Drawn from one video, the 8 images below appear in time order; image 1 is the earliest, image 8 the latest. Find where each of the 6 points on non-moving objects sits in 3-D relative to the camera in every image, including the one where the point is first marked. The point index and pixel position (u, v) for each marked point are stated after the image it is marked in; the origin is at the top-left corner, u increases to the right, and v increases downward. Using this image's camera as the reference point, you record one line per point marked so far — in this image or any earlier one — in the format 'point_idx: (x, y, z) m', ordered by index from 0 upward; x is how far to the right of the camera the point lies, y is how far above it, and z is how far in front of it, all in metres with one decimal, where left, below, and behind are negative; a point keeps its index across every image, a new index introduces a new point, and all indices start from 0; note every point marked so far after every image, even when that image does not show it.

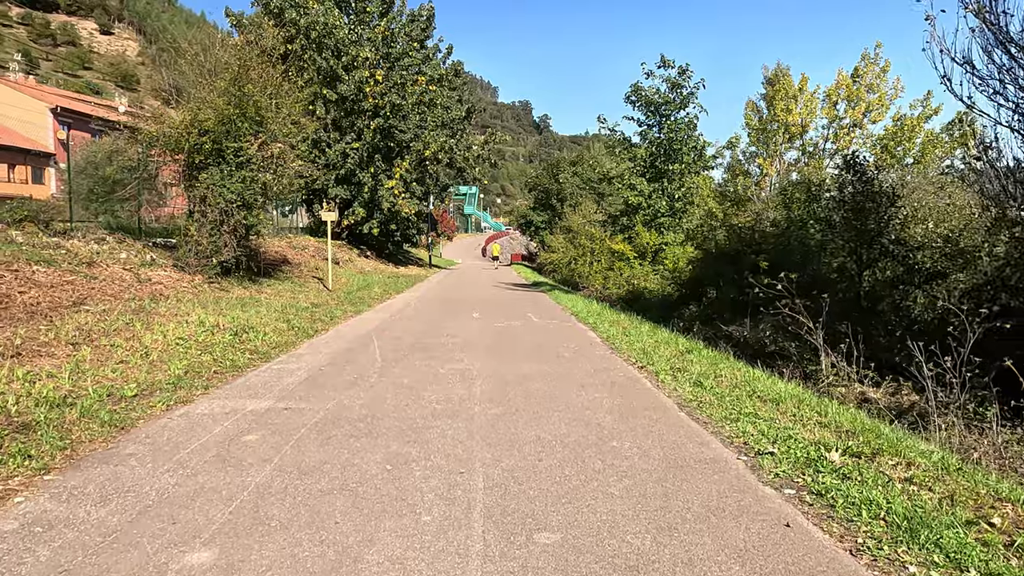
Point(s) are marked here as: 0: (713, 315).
0: (+4.4, -0.6, +16.1) m
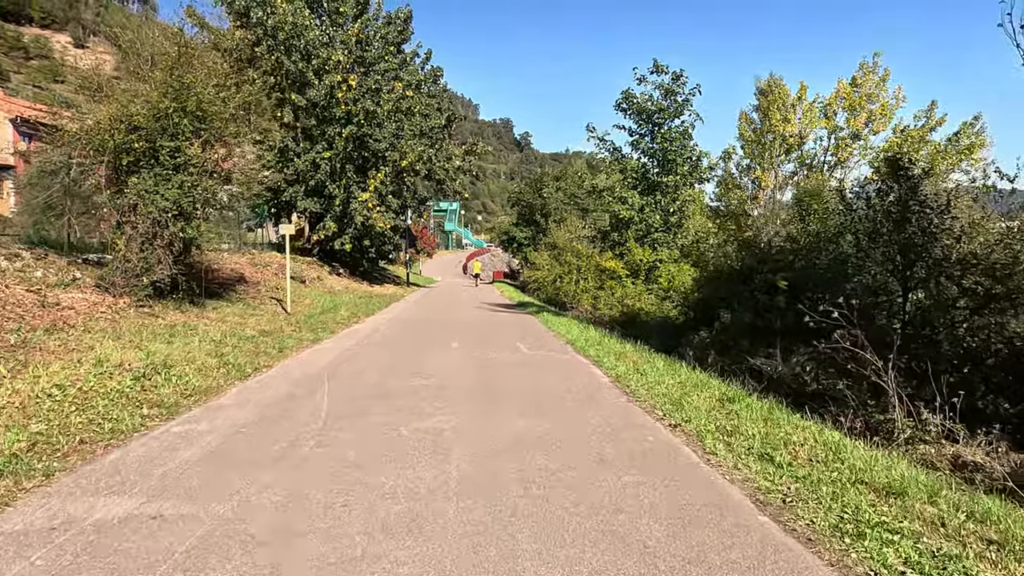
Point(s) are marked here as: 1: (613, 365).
0: (+4.1, -1.1, +14.2) m
1: (+1.2, -1.0, +9.2) m
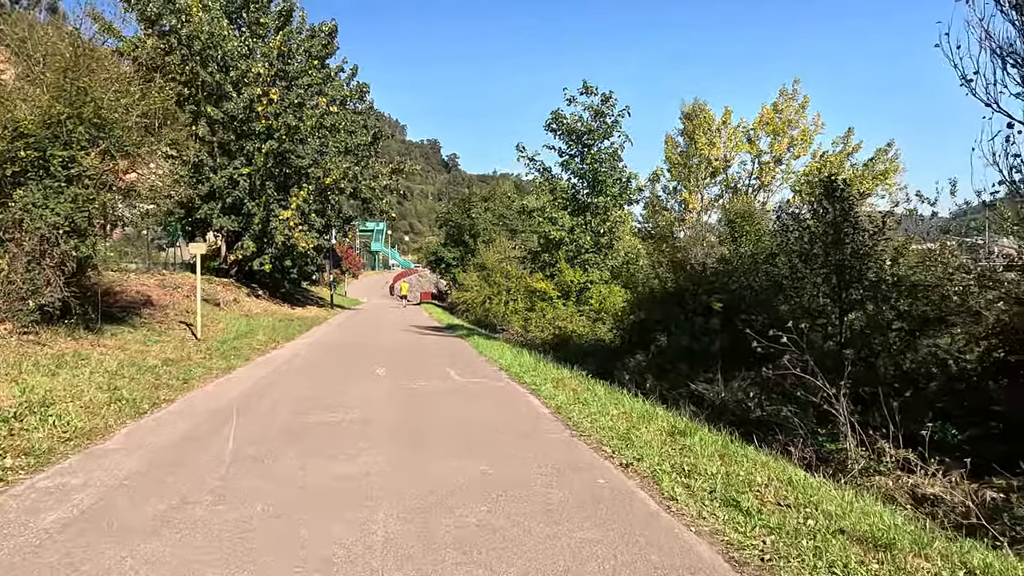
0: (+2.9, -1.5, +13.9) m
1: (+0.5, -1.2, +8.6) m
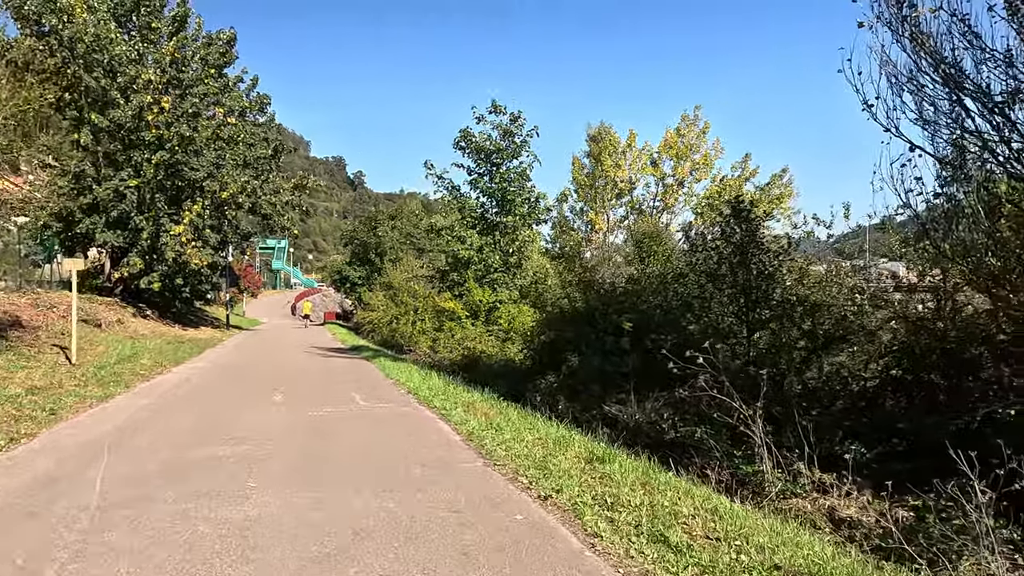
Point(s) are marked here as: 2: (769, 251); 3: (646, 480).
0: (+1.2, -1.8, +13.7) m
1: (-0.5, -1.4, +8.2) m
2: (+3.6, +0.5, +10.5) m
3: (+1.0, -1.4, +5.5) m
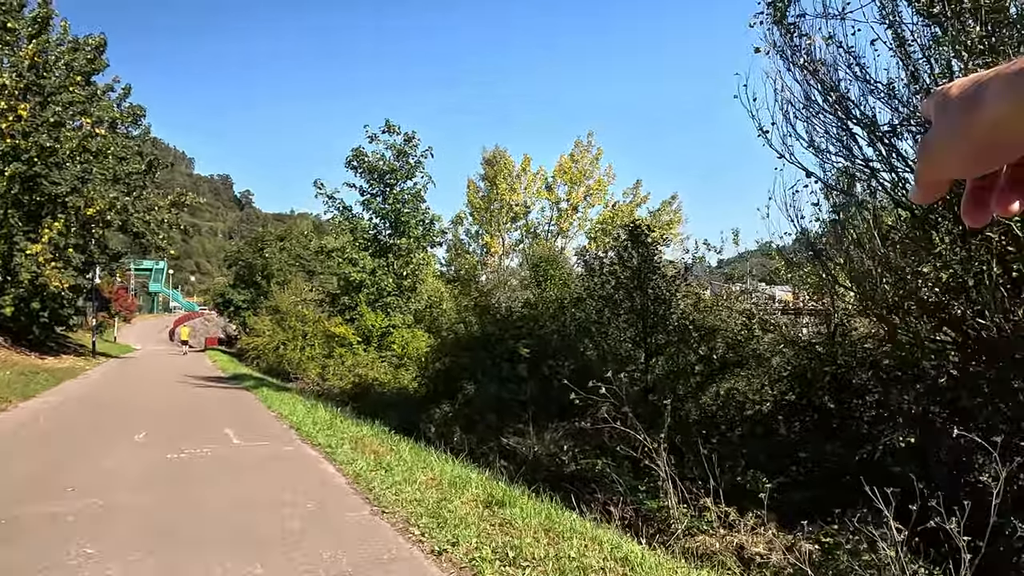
0: (-0.7, -2.3, +13.2) m
1: (-1.6, -1.7, +7.5) m
2: (+2.1, +0.2, +10.5) m
3: (+0.3, -1.6, +5.1) m
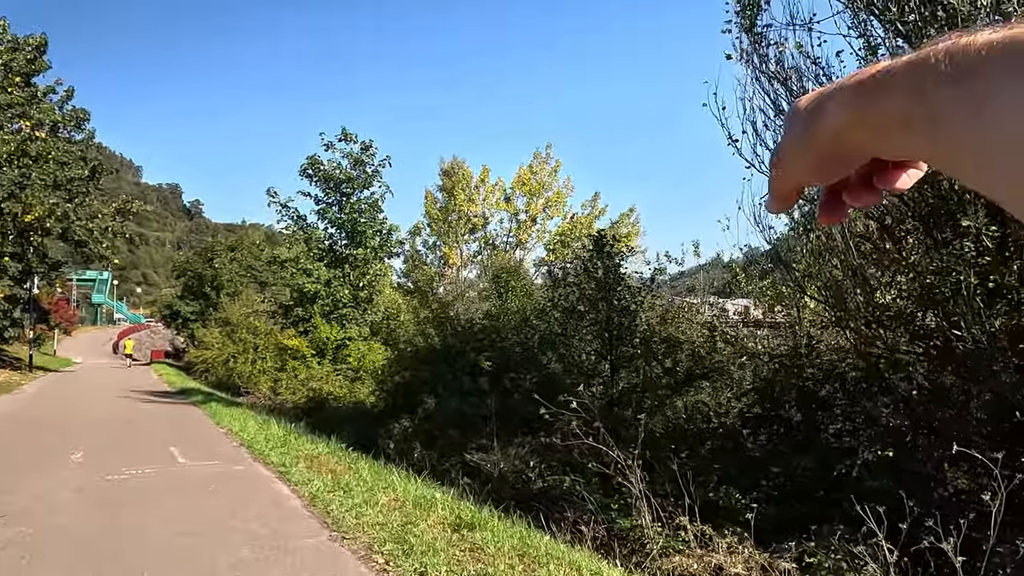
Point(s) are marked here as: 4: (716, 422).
0: (-1.3, -2.5, +12.8) m
1: (-2.0, -1.8, +7.1) m
2: (+1.6, 0.0, +10.3) m
3: (+0.1, -1.7, +4.8) m
4: (+2.5, -1.7, +9.3) m
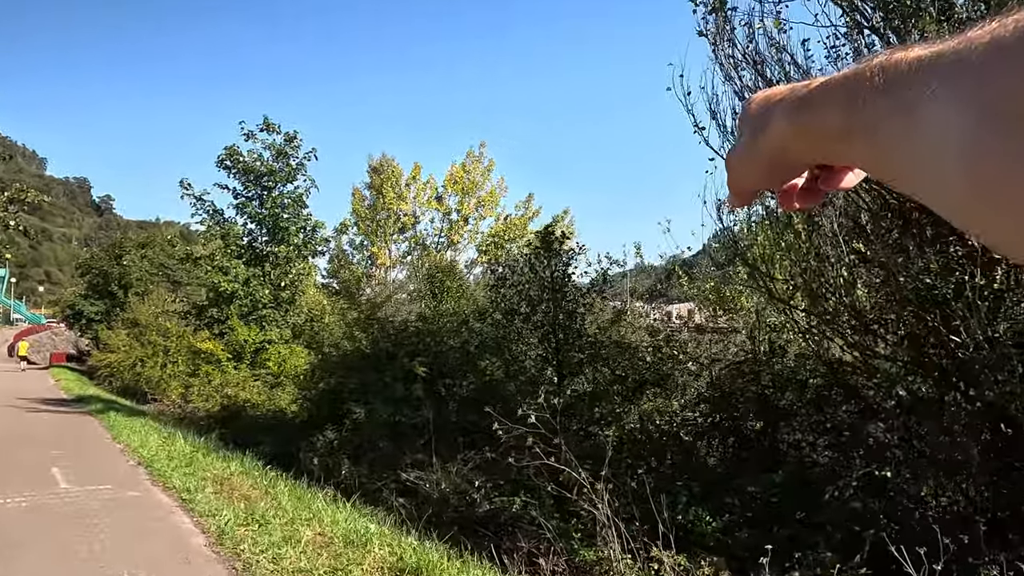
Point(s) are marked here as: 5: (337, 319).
0: (-2.3, -2.4, +11.7) m
1: (-2.4, -1.8, +6.0) m
2: (+0.9, 0.0, +9.5) m
3: (-0.1, -1.6, +3.9) m
4: (+1.8, -1.7, +8.6) m
5: (-3.3, -0.6, +13.9) m
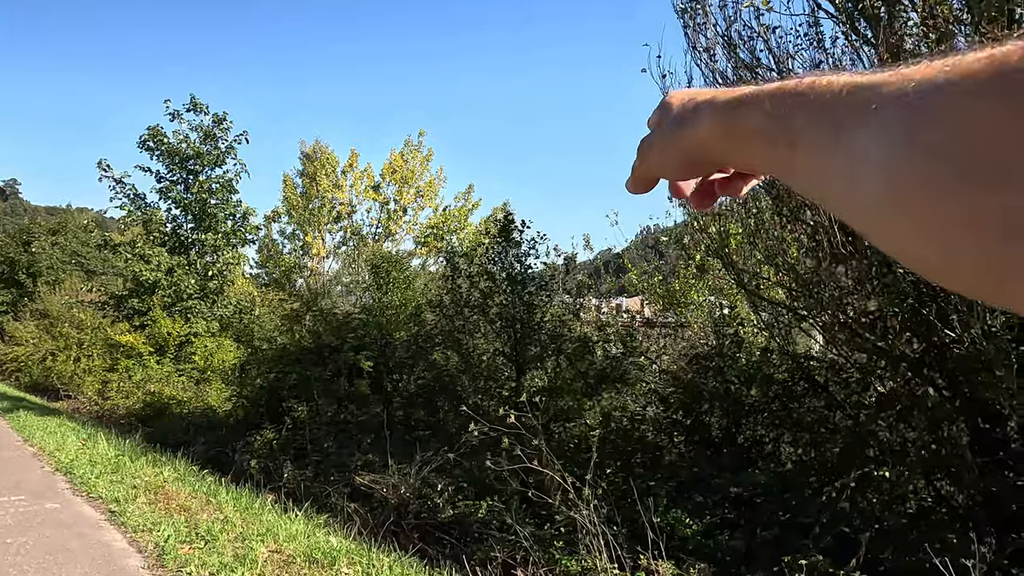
0: (-3.1, -2.3, +11.0) m
1: (-2.6, -1.6, +5.3) m
2: (+0.4, +0.1, +9.1) m
3: (-0.1, -1.6, +3.4) m
4: (+1.4, -1.6, +8.3) m
5: (-4.2, -0.4, +13.1) m
